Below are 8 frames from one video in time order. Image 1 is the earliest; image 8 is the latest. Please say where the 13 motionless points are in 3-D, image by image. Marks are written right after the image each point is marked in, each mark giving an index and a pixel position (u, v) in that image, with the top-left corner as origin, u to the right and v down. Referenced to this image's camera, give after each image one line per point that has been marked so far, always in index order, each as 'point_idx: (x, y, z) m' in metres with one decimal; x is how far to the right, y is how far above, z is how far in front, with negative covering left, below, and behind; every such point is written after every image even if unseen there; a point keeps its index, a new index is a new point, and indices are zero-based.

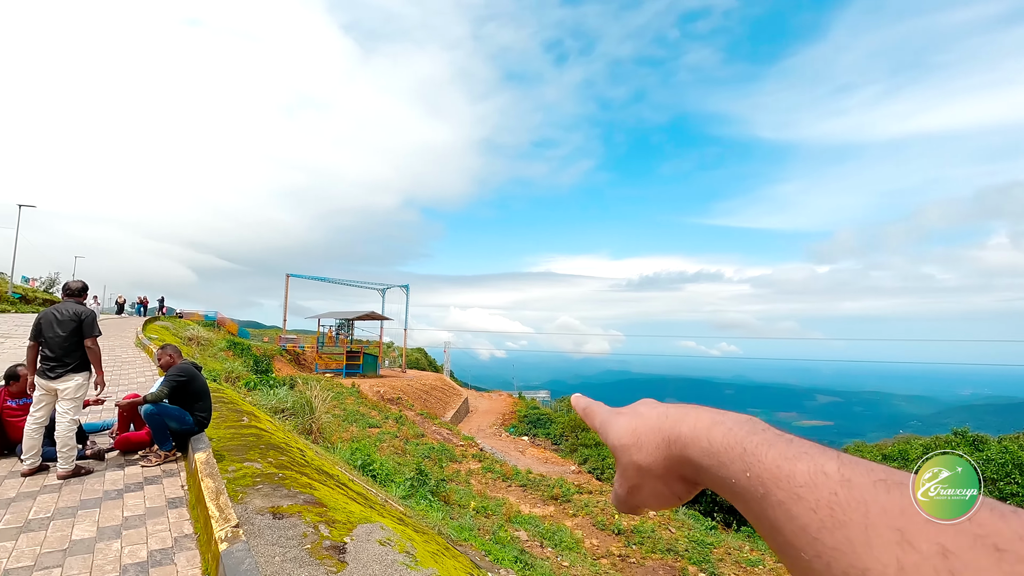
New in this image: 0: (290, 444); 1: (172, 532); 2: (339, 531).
0: (-2.8, -2.0, +6.8) m
1: (-2.1, -1.5, +3.3) m
2: (-1.2, -1.7, +3.8) m
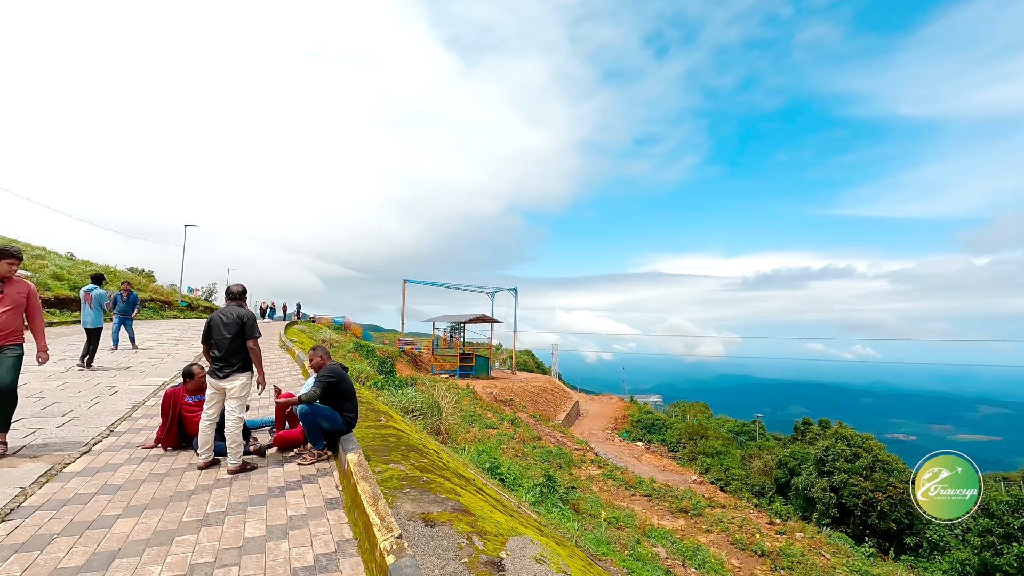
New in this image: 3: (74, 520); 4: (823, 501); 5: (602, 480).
0: (-1.1, -2.0, +6.8) m
1: (-1.1, -1.5, +3.3) m
2: (-0.1, -1.7, +3.5) m
3: (-2.7, -1.5, +3.3) m
4: (+9.8, -6.7, +16.9) m
5: (+2.5, -5.4, +14.9) m
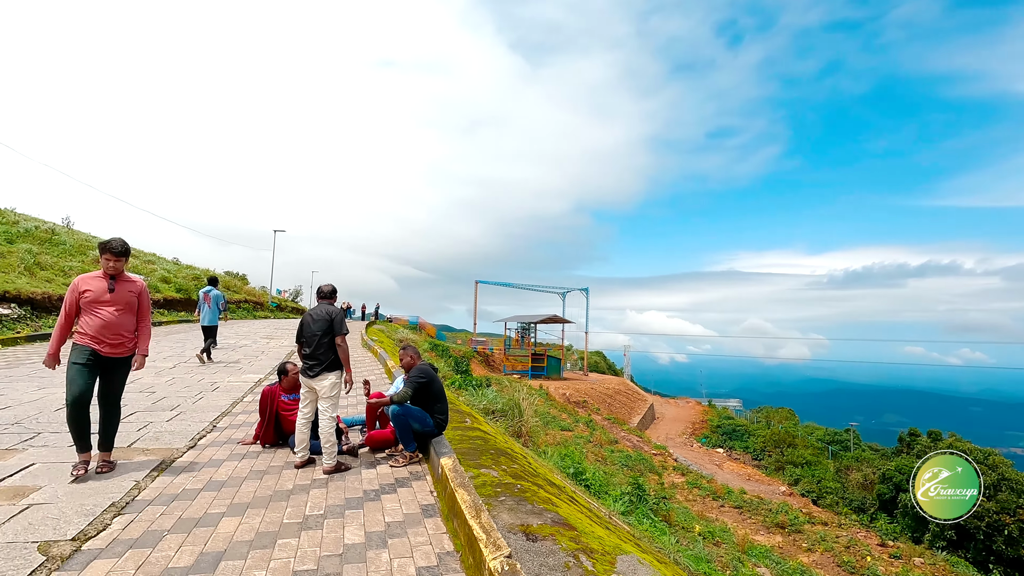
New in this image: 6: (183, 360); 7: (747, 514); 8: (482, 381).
0: (0.0, -2.0, +6.6) m
1: (-0.5, -1.5, +3.1) m
2: (+0.5, -1.7, +3.2) m
3: (-2.1, -1.4, +3.4) m
4: (+12.1, -6.6, +15.2) m
5: (+4.7, -5.3, +14.2) m
6: (-6.5, -1.5, +10.6) m
7: (+5.6, -5.4, +12.7) m
8: (-1.1, -3.4, +19.4) m
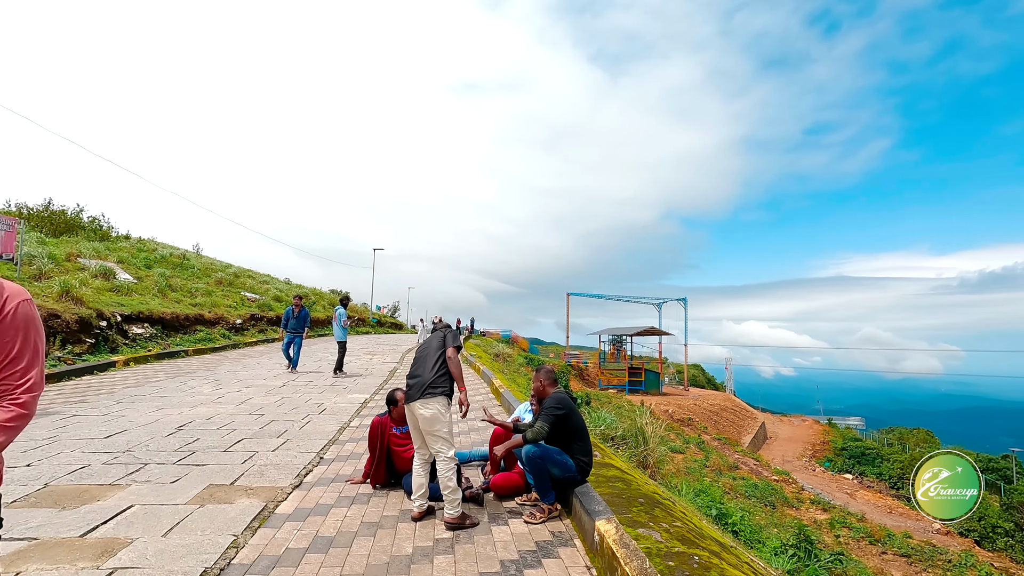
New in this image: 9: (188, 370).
0: (+1.5, -2.1, +5.5) m
1: (+0.4, -1.5, +2.1) m
2: (+1.4, -1.7, +2.1) m
3: (-1.1, -1.5, +2.6) m
4: (+14.9, -6.6, +11.8) m
5: (+7.4, -5.5, +12.1) m
6: (-4.3, -1.8, +10.5) m
7: (+8.1, -5.5, +10.5) m
8: (+2.5, -3.8, +18.3) m
9: (-7.0, -1.8, +11.5) m
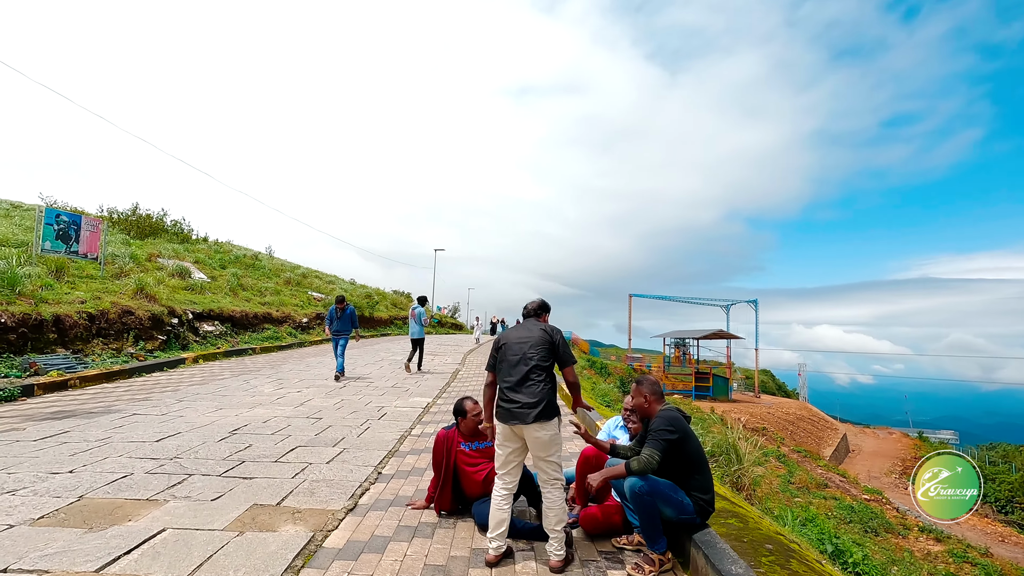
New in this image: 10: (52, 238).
0: (+2.2, -2.0, +4.5) m
1: (+0.8, -1.5, +1.3) m
2: (+1.8, -1.6, +1.1) m
3: (-0.7, -1.4, +2.0) m
4: (+16.3, -6.6, +9.4) m
5: (+8.8, -5.4, +10.4) m
6: (-3.0, -1.7, +10.2) m
7: (+9.3, -5.4, +8.8) m
8: (+4.7, -3.8, +17.1) m
9: (-5.5, -1.7, +11.4) m
10: (-11.6, +1.3, +13.5) m
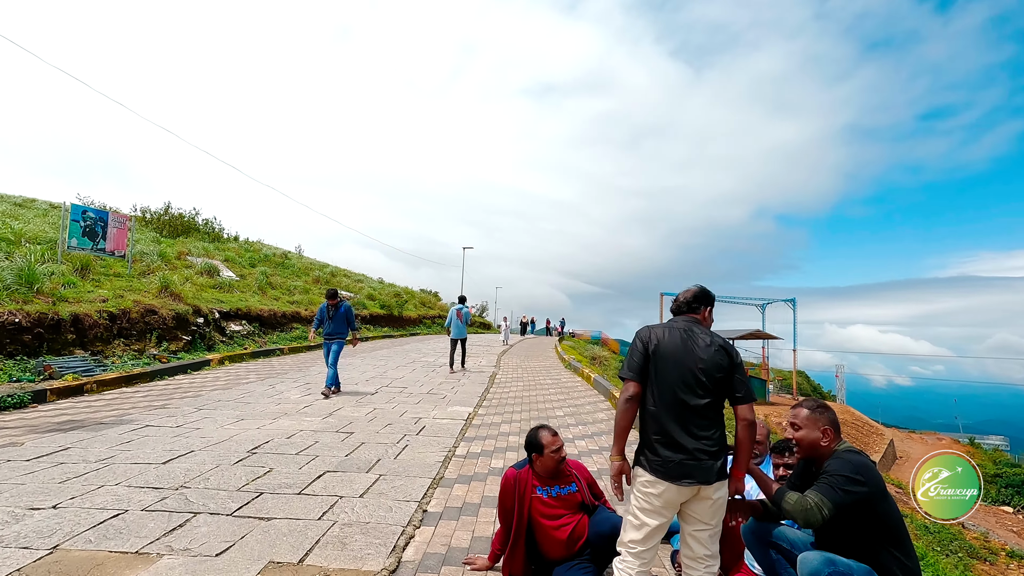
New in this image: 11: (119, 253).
0: (+2.7, -2.0, +3.5) m
1: (+1.2, -1.4, +0.3) m
2: (+2.1, -1.6, +0.1) m
3: (-0.3, -1.4, +1.1) m
4: (+17.0, -6.6, +7.7) m
5: (+9.6, -5.4, +9.1) m
6: (-2.2, -1.7, +9.4) m
7: (+10.0, -5.4, +7.4) m
8: (+5.8, -3.7, +16.0) m
9: (-4.7, -1.7, +10.8) m
10: (-10.7, +1.3, +13.1) m
11: (-10.7, +0.9, +14.5) m
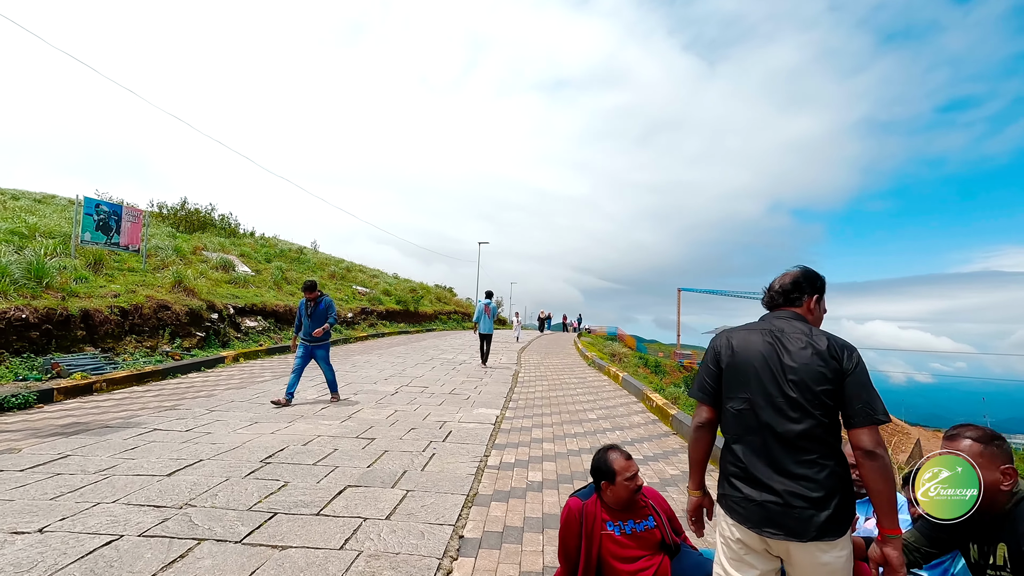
0: (+3.0, -1.9, +2.9) m
1: (+1.4, -1.4, -0.2) m
2: (+2.4, -1.6, -0.4) m
3: (-0.1, -1.4, +0.6) m
4: (+17.4, -6.5, +6.8) m
5: (+10.0, -5.3, +8.4) m
6: (-1.8, -1.6, +9.0) m
7: (+10.4, -5.3, +6.7) m
8: (+6.4, -3.5, +15.3) m
9: (-4.2, -1.6, +10.4) m
10: (-10.1, +1.4, +12.9) m
11: (-10.1, +1.1, +14.3) m
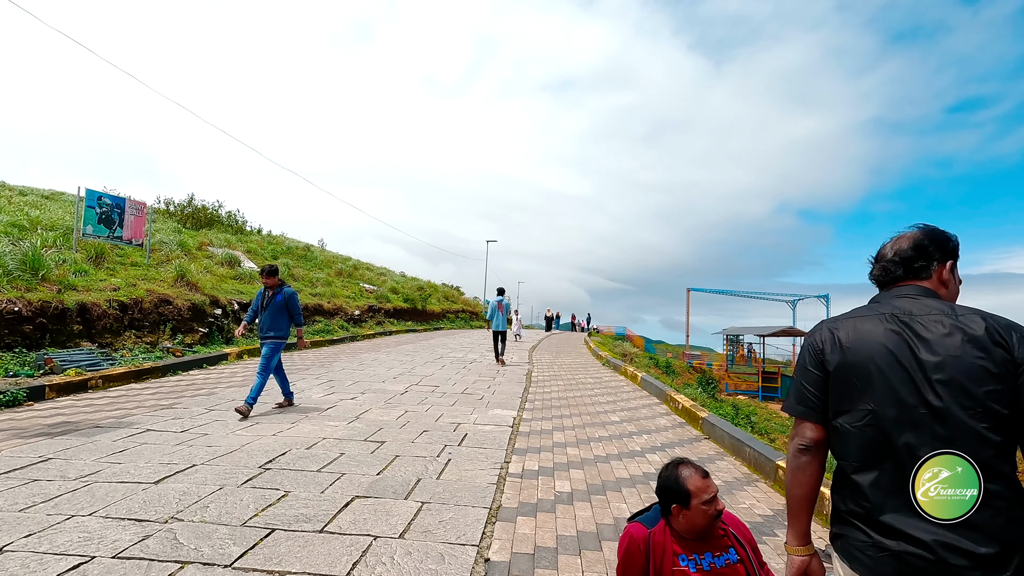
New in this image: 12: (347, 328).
0: (+3.2, -1.9, +2.5) m
1: (+1.5, -1.3, -0.7) m
2: (+2.5, -1.5, -0.9) m
3: (+0.1, -1.3, +0.2) m
4: (+17.6, -6.5, +6.1) m
5: (+10.2, -5.3, +7.8) m
6: (-1.5, -1.5, +8.5) m
7: (+10.6, -5.2, +6.1) m
8: (+6.7, -3.5, +14.8) m
9: (-4.0, -1.5, +10.0) m
10: (-9.8, +1.6, +12.5) m
11: (-9.8, +1.2, +13.9) m
12: (-5.6, -1.3, +18.1) m
